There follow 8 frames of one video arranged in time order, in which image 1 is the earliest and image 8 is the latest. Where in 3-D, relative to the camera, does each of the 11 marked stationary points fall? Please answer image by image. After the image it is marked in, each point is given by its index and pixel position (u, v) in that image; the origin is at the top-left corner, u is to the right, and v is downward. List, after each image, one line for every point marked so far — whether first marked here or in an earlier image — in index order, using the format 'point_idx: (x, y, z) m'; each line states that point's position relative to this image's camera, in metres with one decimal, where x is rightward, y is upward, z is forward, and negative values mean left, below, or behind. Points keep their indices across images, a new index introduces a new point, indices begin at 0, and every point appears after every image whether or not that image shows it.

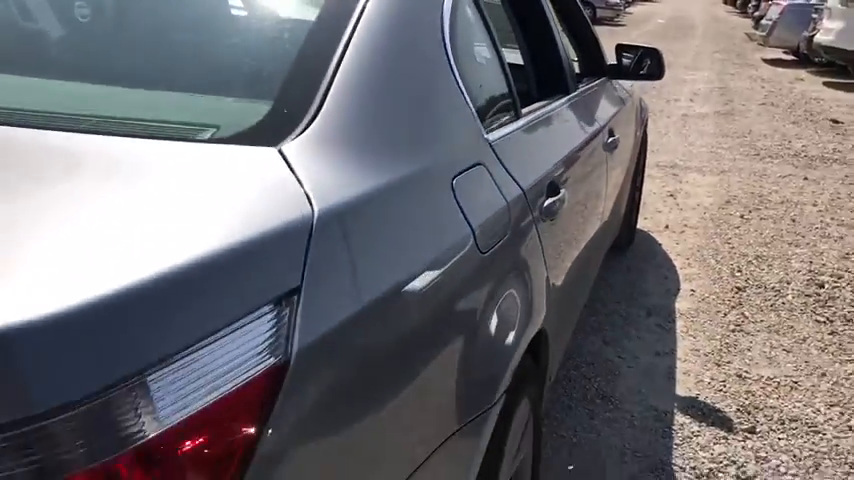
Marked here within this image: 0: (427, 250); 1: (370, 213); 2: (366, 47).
0: (0.0, 0.0, +1.4) m
1: (-0.1, 0.0, +1.3) m
2: (-0.1, +0.3, +1.5) m
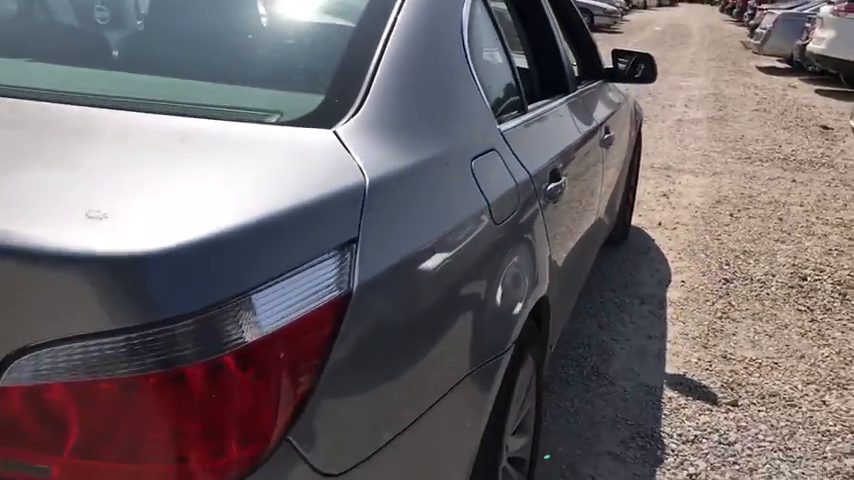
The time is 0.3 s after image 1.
0: (0.0, 0.0, +1.7) m
1: (0.0, +0.1, +1.6) m
2: (-0.1, +0.4, +1.8) m
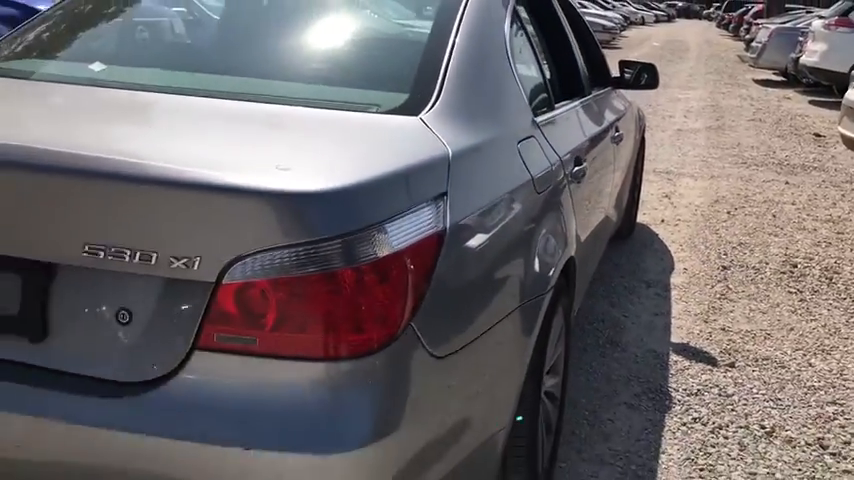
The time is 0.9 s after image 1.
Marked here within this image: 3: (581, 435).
0: (+0.2, +0.1, +2.2) m
1: (+0.1, +0.2, +2.0) m
2: (+0.1, +0.5, +2.3) m
3: (+0.6, -0.7, +3.0) m
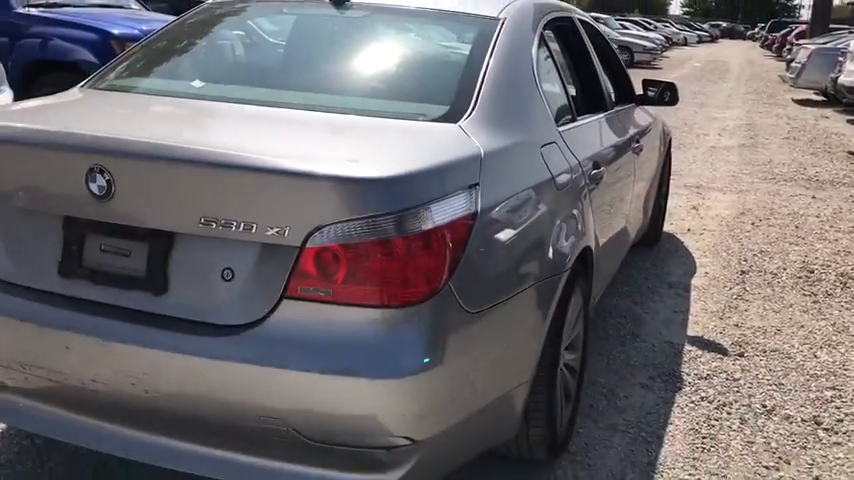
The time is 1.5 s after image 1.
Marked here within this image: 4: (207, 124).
0: (+0.3, +0.2, +2.6) m
1: (+0.2, +0.3, +2.5) m
2: (+0.2, +0.5, +2.7) m
3: (+0.7, -0.7, +3.4) m
4: (-0.6, +0.3, +2.4) m
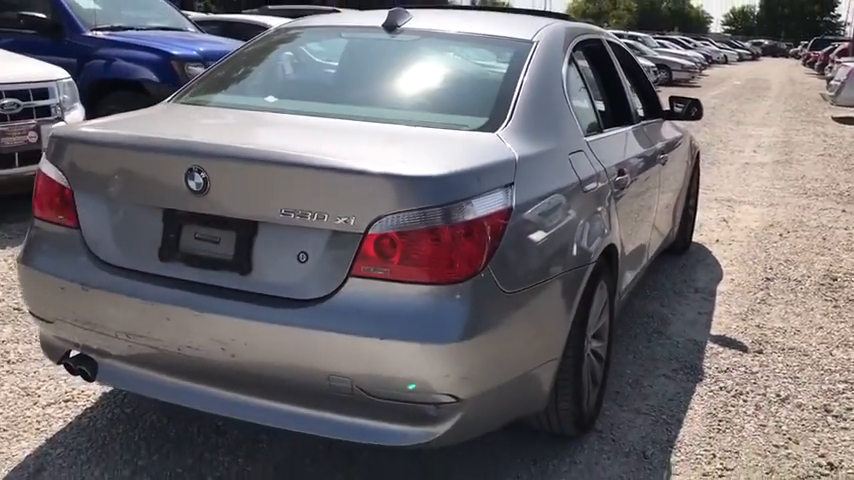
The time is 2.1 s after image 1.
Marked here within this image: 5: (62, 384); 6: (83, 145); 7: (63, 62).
0: (+0.5, +0.2, +3.0) m
1: (+0.4, +0.3, +2.9) m
2: (+0.4, +0.5, +3.1) m
3: (+0.9, -0.7, +3.7) m
4: (-0.5, +0.4, +2.8) m
5: (-1.5, -0.6, +3.5) m
6: (-1.2, +0.3, +2.8) m
7: (-3.6, +1.7, +8.1) m
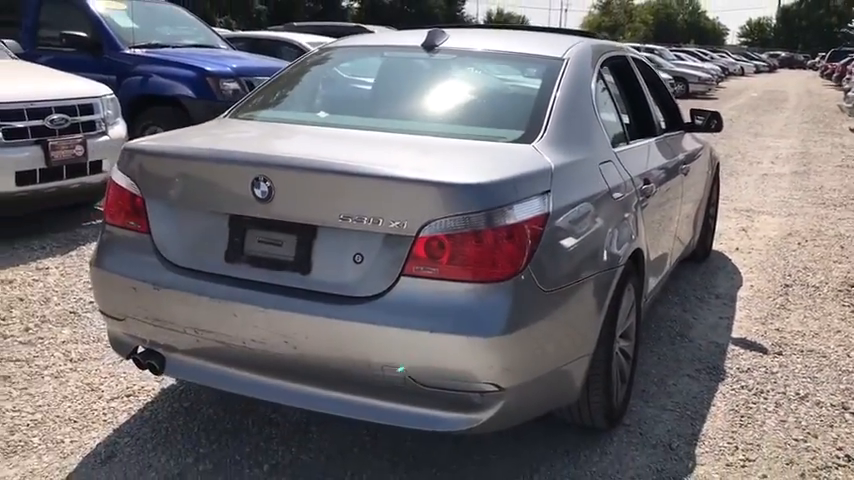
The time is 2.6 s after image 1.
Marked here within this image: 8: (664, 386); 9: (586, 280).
0: (+0.6, +0.2, +3.2) m
1: (+0.5, +0.3, +3.1) m
2: (+0.5, +0.5, +3.3) m
3: (+1.1, -0.7, +3.9) m
4: (-0.3, +0.3, +3.0) m
5: (-1.4, -0.6, +3.7) m
6: (-1.0, +0.3, +3.0) m
7: (-3.3, +1.6, +8.4) m
8: (+1.2, -0.7, +4.0) m
9: (+0.6, -0.1, +3.0) m
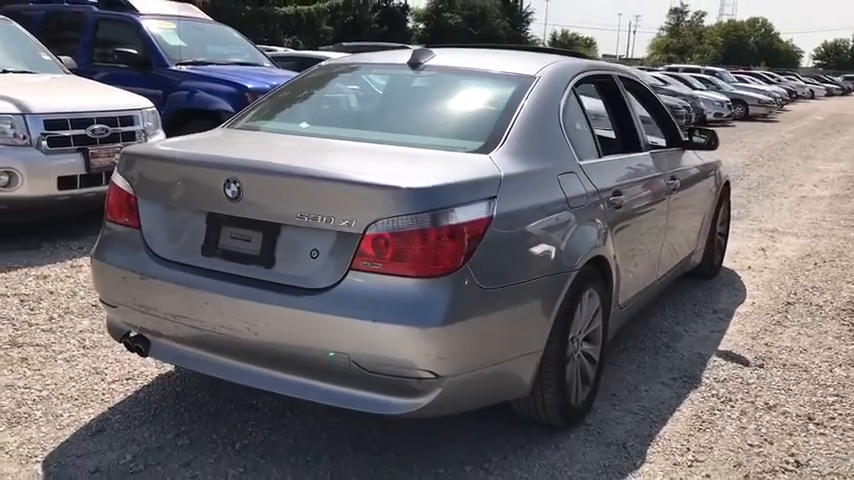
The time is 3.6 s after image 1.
0: (+0.5, +0.2, +3.4) m
1: (+0.4, +0.2, +3.3) m
2: (+0.4, +0.5, +3.6) m
3: (+1.0, -0.8, +4.1) m
4: (-0.5, +0.4, +3.3) m
5: (-1.5, -0.6, +4.1) m
6: (-1.1, +0.3, +3.4) m
7: (-3.0, +1.6, +8.9) m
8: (+1.1, -0.8, +4.2) m
9: (+0.4, -0.2, +3.2) m
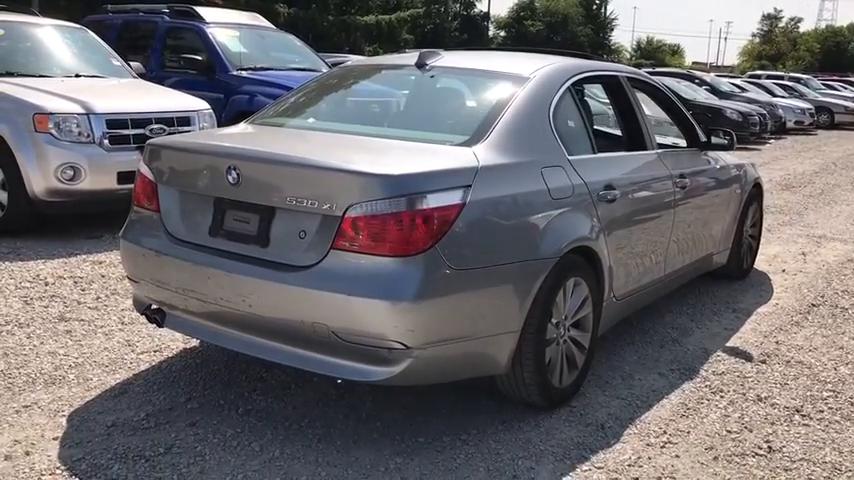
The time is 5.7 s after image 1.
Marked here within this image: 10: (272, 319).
0: (+0.4, +0.2, +3.6) m
1: (+0.3, +0.3, +3.5) m
2: (+0.4, +0.5, +3.8) m
3: (+1.0, -0.7, +4.2) m
4: (-0.5, +0.4, +3.6) m
5: (-1.5, -0.5, +4.5) m
6: (-1.2, +0.4, +3.8) m
7: (-2.5, +1.6, +9.5) m
8: (+1.1, -0.7, +4.3) m
9: (+0.4, -0.1, +3.5) m
10: (-0.6, -0.3, +3.3) m
